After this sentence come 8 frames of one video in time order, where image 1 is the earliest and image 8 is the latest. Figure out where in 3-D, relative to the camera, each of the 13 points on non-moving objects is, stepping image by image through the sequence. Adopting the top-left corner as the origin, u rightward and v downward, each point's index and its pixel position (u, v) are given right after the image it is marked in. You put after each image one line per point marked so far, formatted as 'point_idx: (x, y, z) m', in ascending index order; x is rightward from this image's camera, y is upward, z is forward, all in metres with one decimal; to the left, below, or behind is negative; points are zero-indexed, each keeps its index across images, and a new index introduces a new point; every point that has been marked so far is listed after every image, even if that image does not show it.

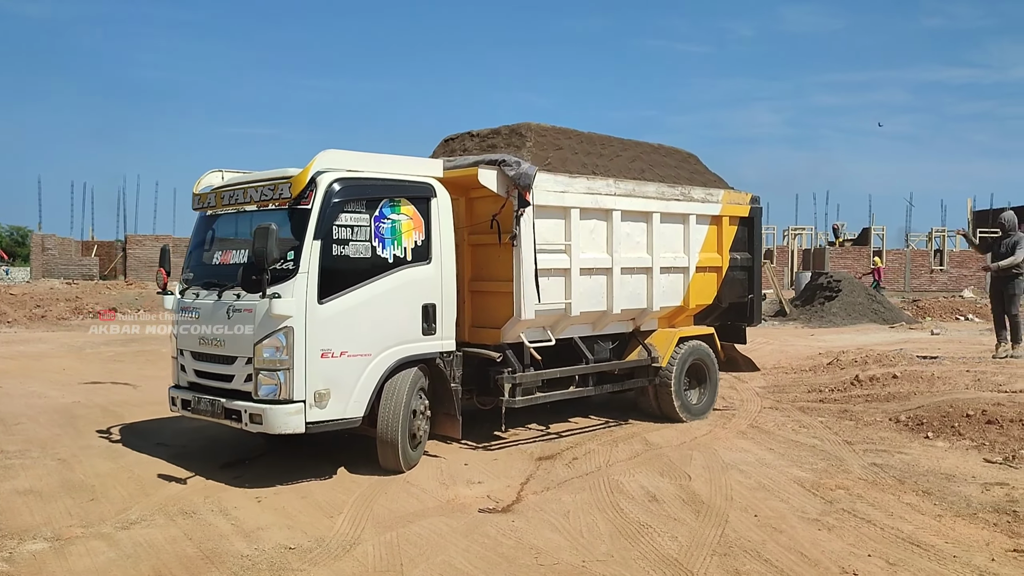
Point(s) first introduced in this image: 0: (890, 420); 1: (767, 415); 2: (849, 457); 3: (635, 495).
0: (+4.2, -1.5, +8.8) m
1: (+3.1, -1.5, +9.6) m
2: (+3.2, -1.6, +7.5) m
3: (+1.0, -1.7, +6.4) m
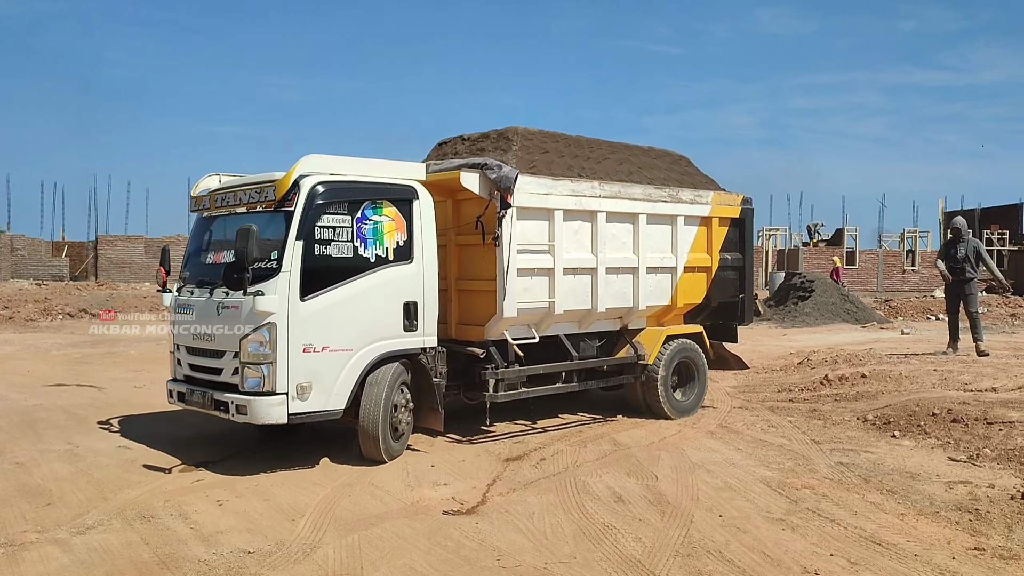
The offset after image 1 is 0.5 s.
0: (+3.9, -1.5, +8.8) m
1: (+2.7, -1.5, +9.6) m
2: (+2.9, -1.6, +7.5) m
3: (+0.7, -1.7, +6.4) m
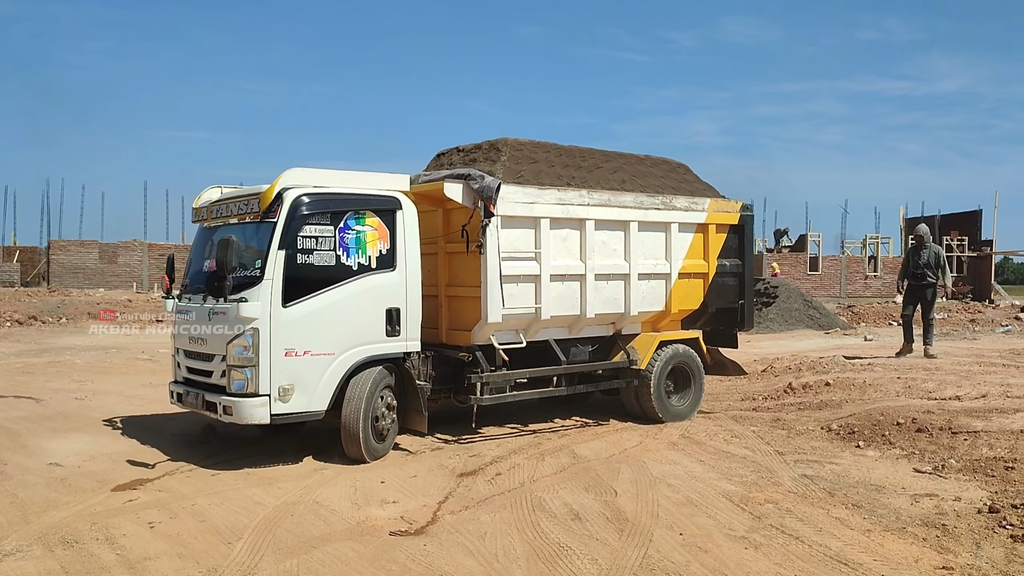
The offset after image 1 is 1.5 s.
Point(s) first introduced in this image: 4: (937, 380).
0: (+3.4, -1.5, +8.7) m
1: (+2.2, -1.6, +9.4) m
2: (+2.5, -1.7, +7.3) m
3: (+0.3, -1.7, +6.1) m
4: (+5.5, -1.2, +10.1) m
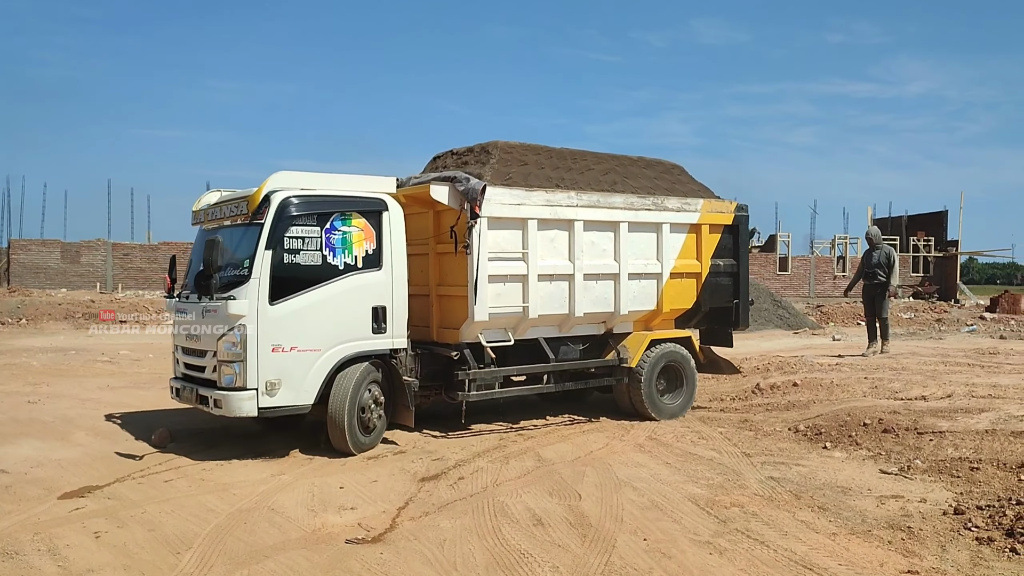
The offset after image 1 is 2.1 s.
0: (+3.0, -1.5, +8.6) m
1: (+1.8, -1.6, +9.3) m
2: (+2.1, -1.7, +7.2) m
3: (+0.1, -1.7, +5.9) m
4: (+5.1, -1.2, +10.1) m
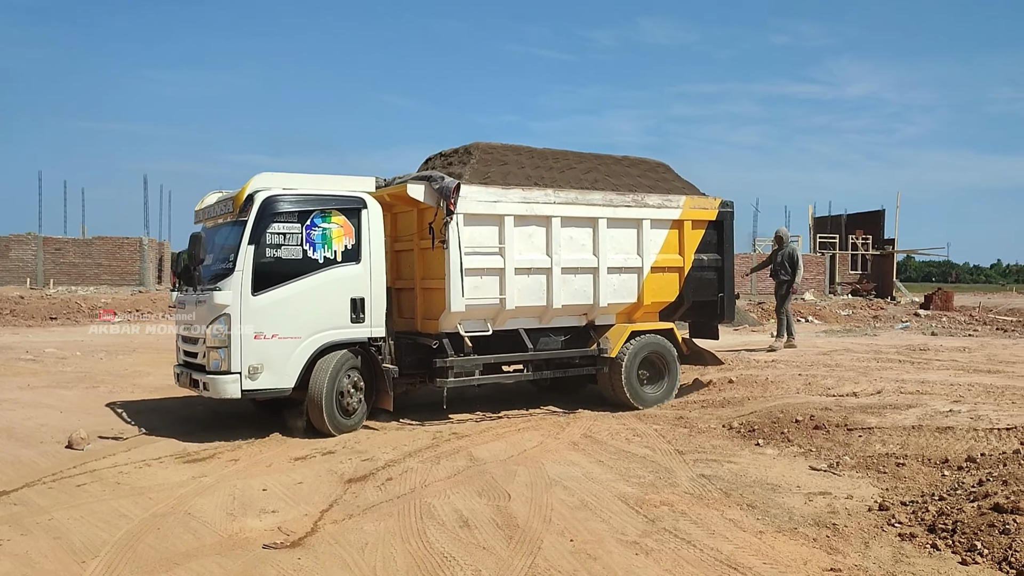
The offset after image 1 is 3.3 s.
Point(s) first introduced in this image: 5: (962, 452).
0: (+2.3, -1.5, +8.6) m
1: (+1.1, -1.6, +9.2) m
2: (+1.5, -1.6, +7.2) m
3: (-0.5, -1.7, +5.8) m
4: (+4.2, -1.2, +10.3) m
5: (+3.9, -1.4, +6.8) m
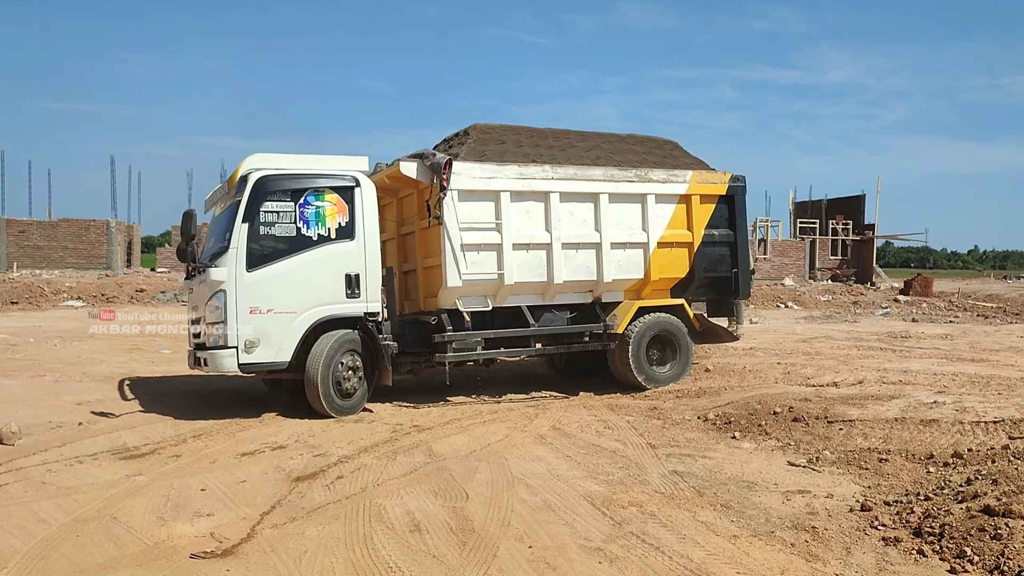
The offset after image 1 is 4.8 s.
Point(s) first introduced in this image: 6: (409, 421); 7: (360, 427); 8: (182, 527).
0: (+2.0, -1.4, +8.2) m
1: (+0.7, -1.4, +8.8) m
2: (+1.2, -1.5, +6.8) m
3: (-0.8, -1.6, +5.3) m
4: (+3.8, -1.0, +9.9) m
5: (+3.6, -1.3, +6.5) m
6: (-1.2, -1.4, +8.3) m
7: (-1.5, -1.4, +7.8) m
8: (-2.2, -1.6, +5.4) m
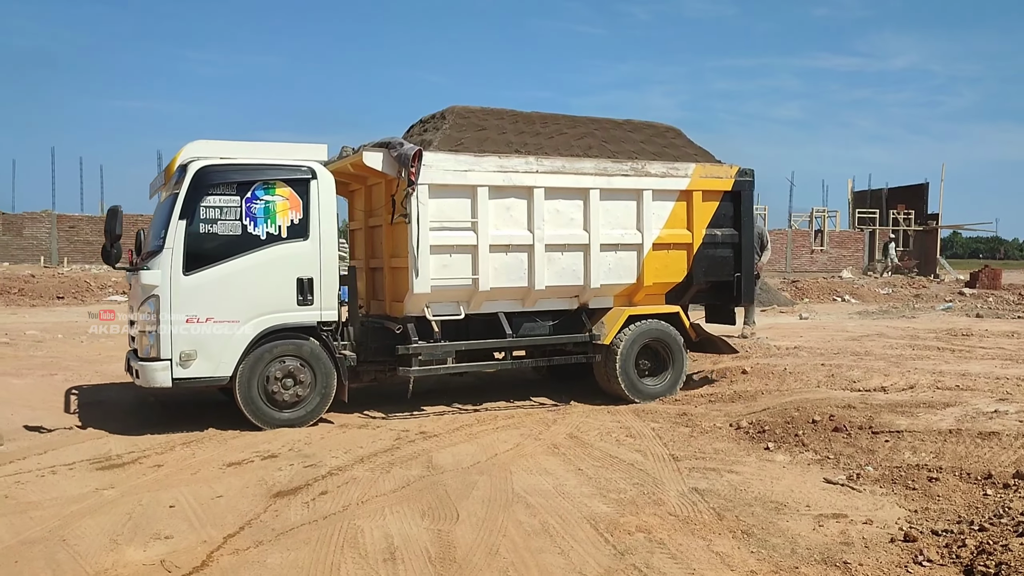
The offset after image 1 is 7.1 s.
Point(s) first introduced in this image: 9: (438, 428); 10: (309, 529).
0: (+2.1, -1.3, +7.5) m
1: (+0.9, -1.4, +8.1) m
2: (+1.2, -1.5, +6.1) m
3: (-0.9, -1.6, +4.8) m
4: (+4.1, -0.9, +9.0) m
5: (+3.6, -1.3, +5.6) m
6: (-1.0, -1.4, +7.8) m
7: (-1.4, -1.4, +7.3) m
8: (-2.3, -1.6, +4.9) m
9: (-0.7, -1.4, +7.9) m
10: (-1.3, -1.6, +5.1) m
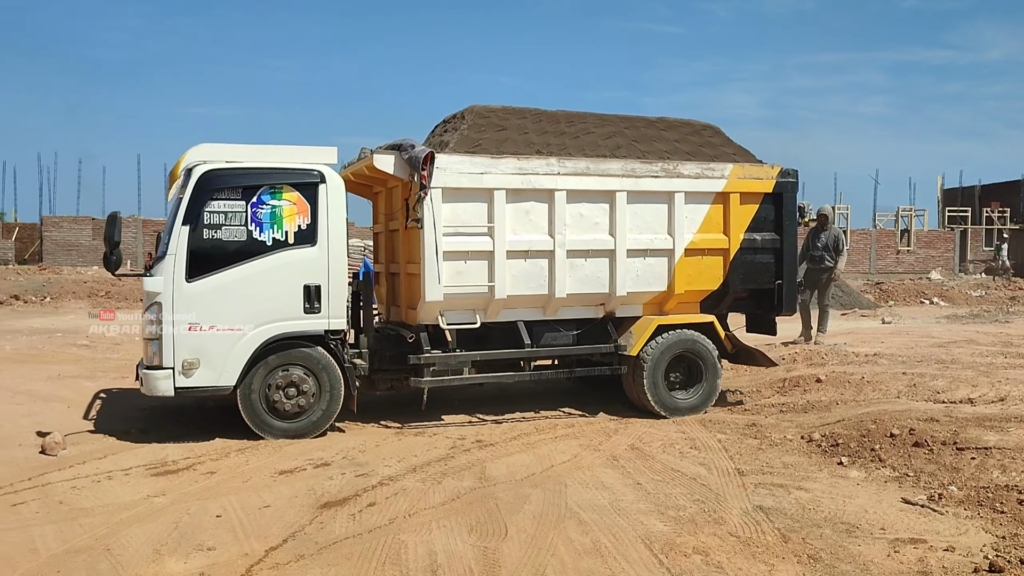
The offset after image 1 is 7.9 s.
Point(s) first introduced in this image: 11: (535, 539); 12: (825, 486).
0: (+2.6, -1.3, +7.0) m
1: (+1.4, -1.4, +7.8) m
2: (+1.6, -1.5, +5.7) m
3: (-0.6, -1.6, +4.6) m
4: (+4.7, -0.9, +8.4) m
5: (+3.9, -1.3, +5.0) m
6: (-0.5, -1.4, +7.6) m
7: (-0.9, -1.4, +7.2) m
8: (-2.0, -1.7, +4.9) m
9: (-0.2, -1.4, +7.7) m
10: (-1.0, -1.6, +5.0) m
11: (+0.1, -1.6, +5.0) m
12: (+2.3, -1.5, +5.8) m
